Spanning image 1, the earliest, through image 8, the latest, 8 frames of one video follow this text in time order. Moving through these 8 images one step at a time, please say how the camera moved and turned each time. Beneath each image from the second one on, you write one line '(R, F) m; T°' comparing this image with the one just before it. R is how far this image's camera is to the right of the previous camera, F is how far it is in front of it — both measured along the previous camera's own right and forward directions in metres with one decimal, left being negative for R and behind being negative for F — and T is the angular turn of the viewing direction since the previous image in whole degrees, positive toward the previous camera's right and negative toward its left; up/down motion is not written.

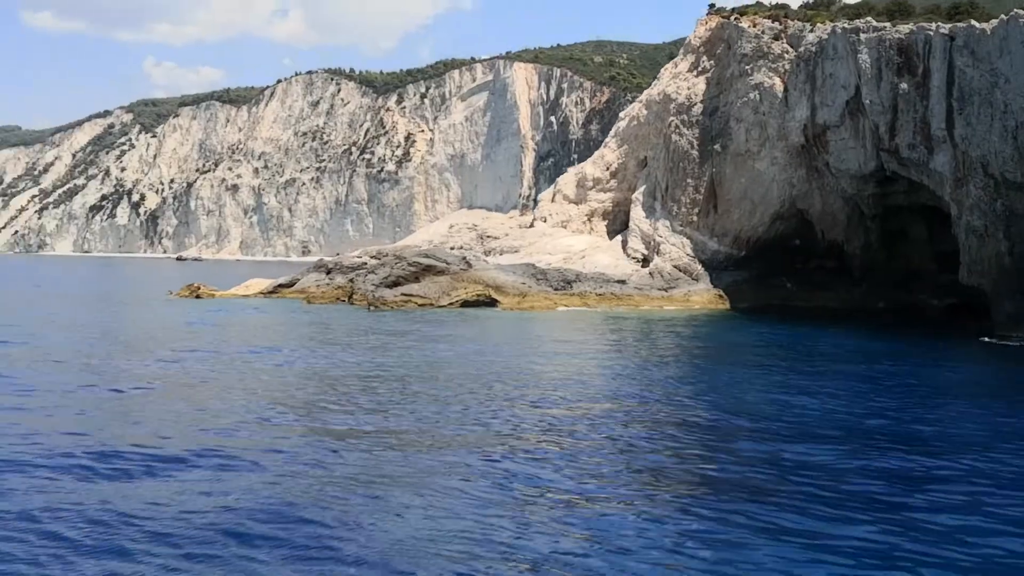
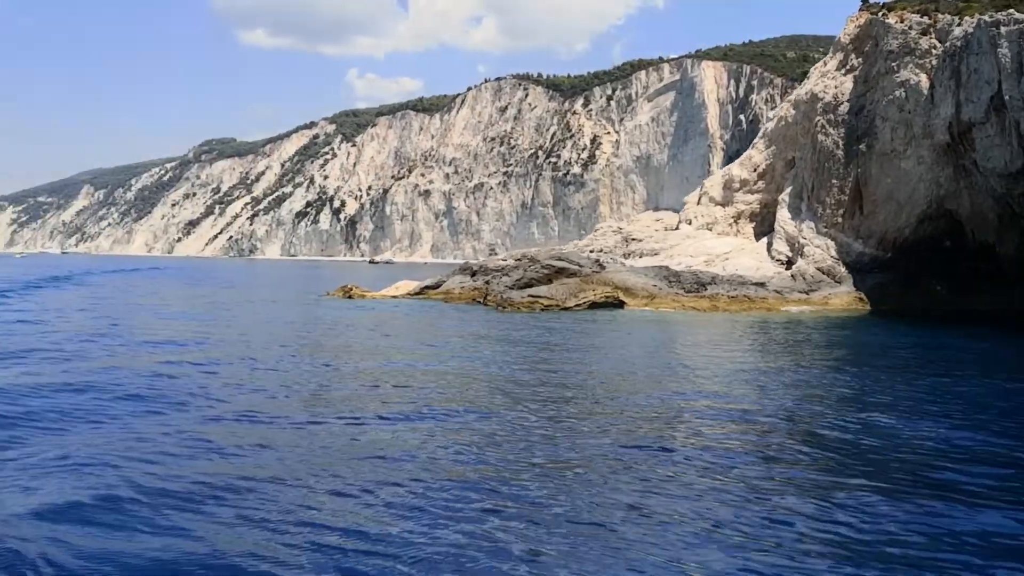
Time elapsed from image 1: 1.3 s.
(+1.7, -1.2) m; -13°
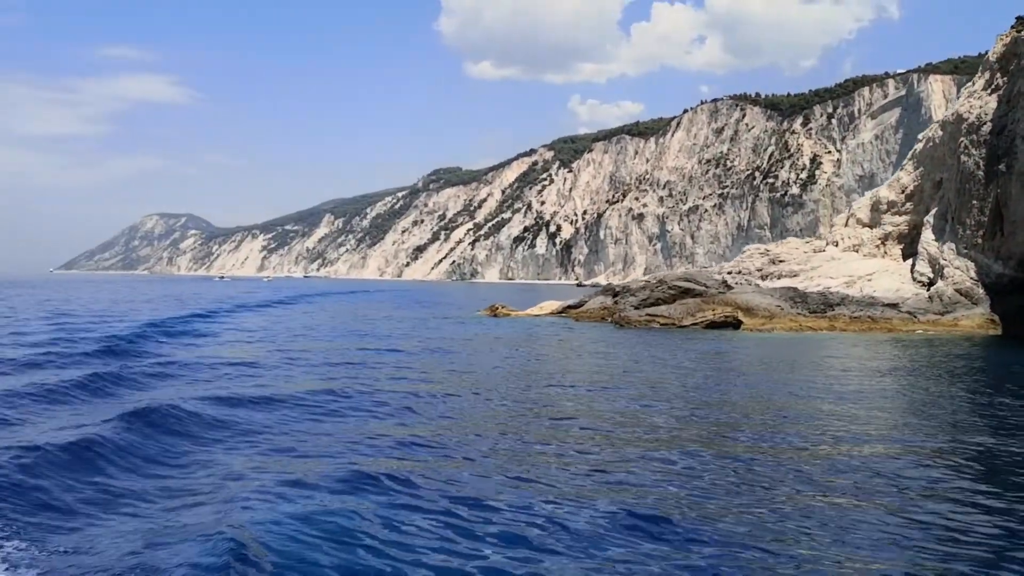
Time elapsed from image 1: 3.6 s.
(+2.7, -2.7) m; -14°
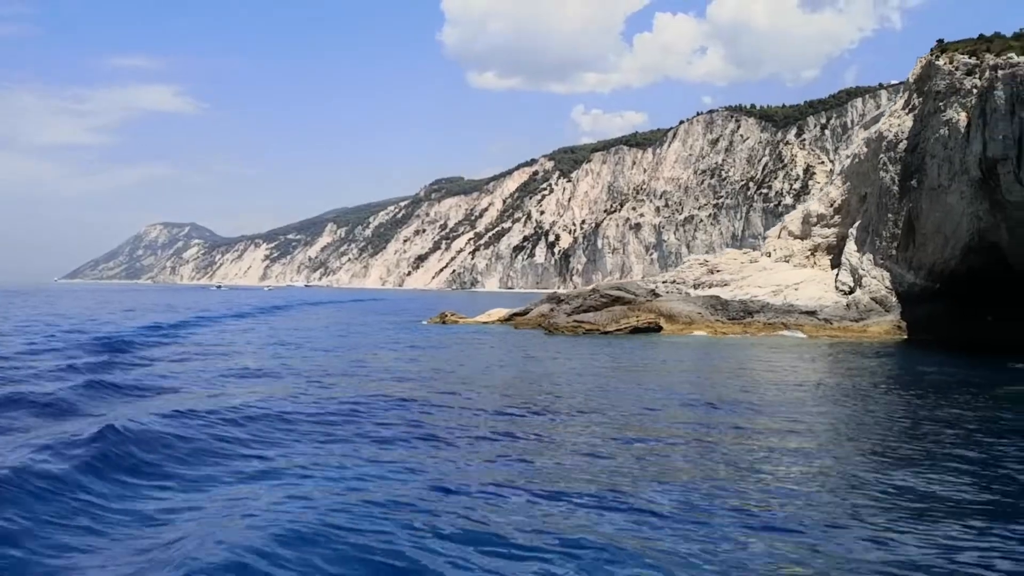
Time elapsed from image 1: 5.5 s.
(+2.1, -1.5) m; 0°
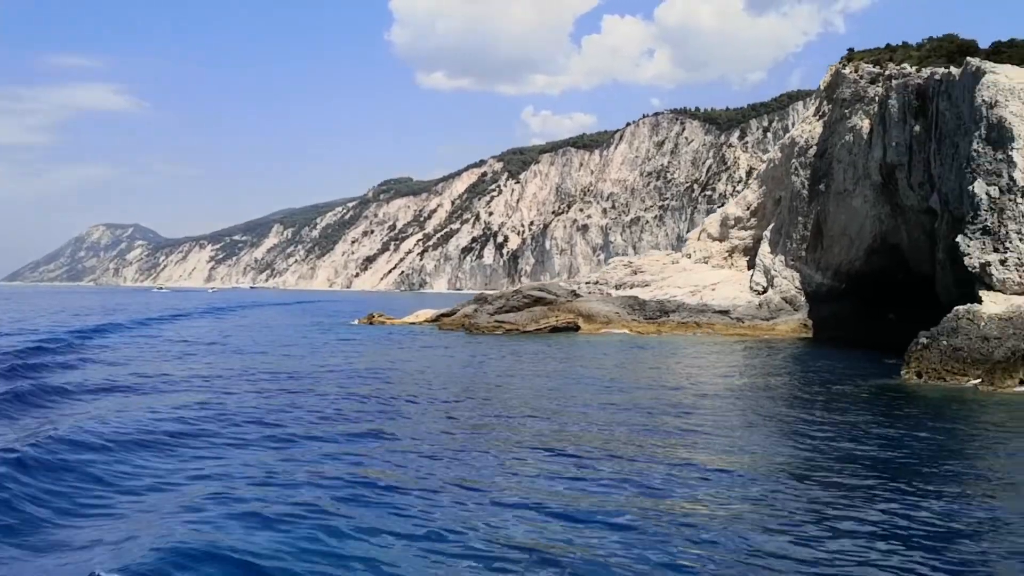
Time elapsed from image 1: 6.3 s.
(+0.9, -0.4) m; +4°
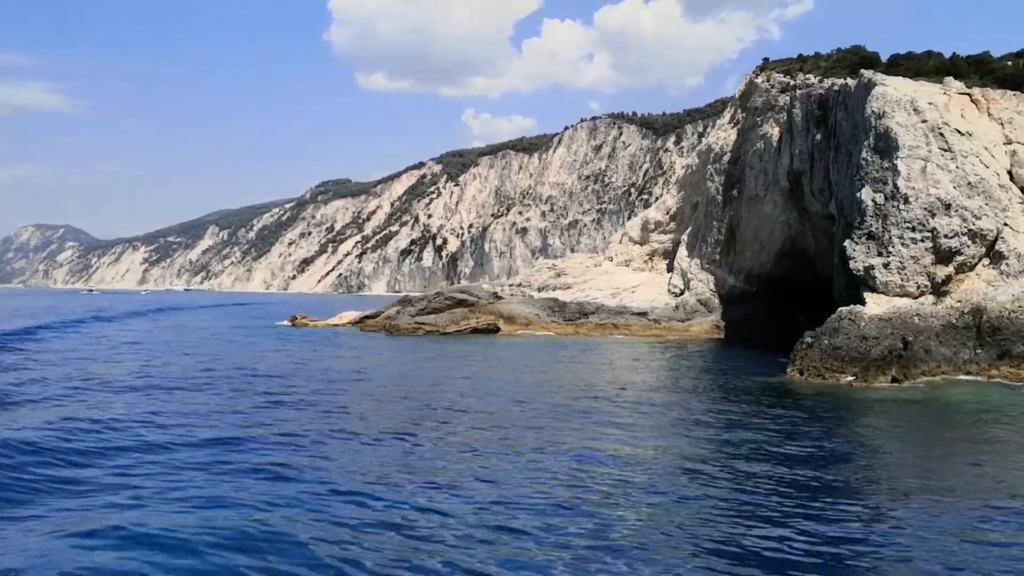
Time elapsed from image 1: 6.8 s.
(+0.6, -0.3) m; +4°
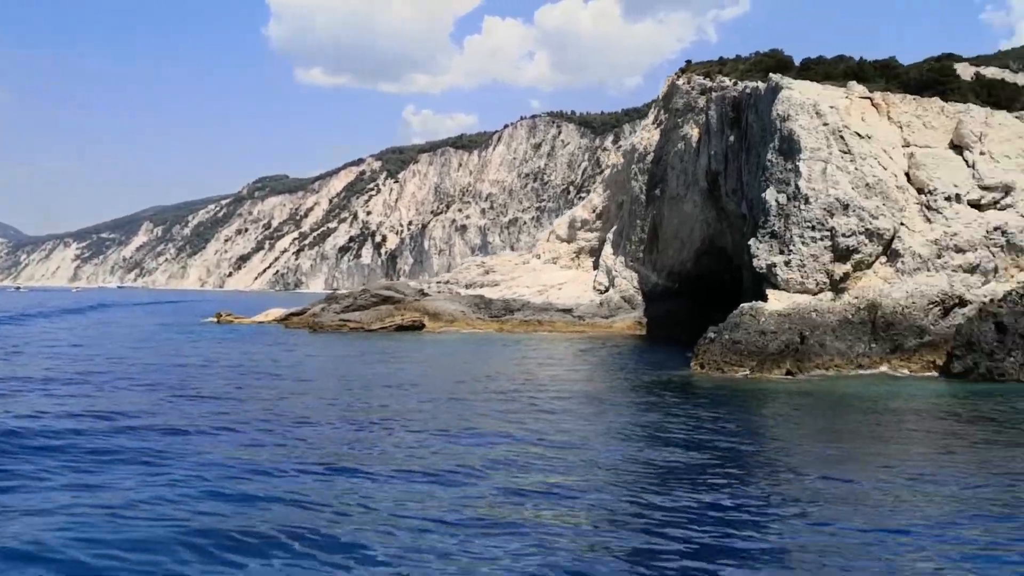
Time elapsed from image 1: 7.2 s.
(+0.5, -0.2) m; +4°
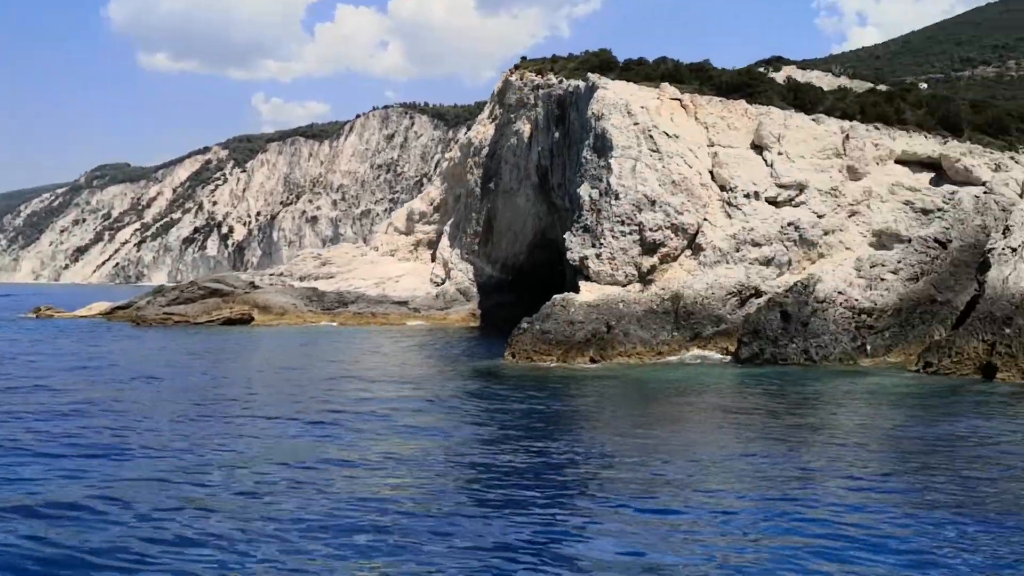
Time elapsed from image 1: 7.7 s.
(+0.7, -0.2) m; +10°
